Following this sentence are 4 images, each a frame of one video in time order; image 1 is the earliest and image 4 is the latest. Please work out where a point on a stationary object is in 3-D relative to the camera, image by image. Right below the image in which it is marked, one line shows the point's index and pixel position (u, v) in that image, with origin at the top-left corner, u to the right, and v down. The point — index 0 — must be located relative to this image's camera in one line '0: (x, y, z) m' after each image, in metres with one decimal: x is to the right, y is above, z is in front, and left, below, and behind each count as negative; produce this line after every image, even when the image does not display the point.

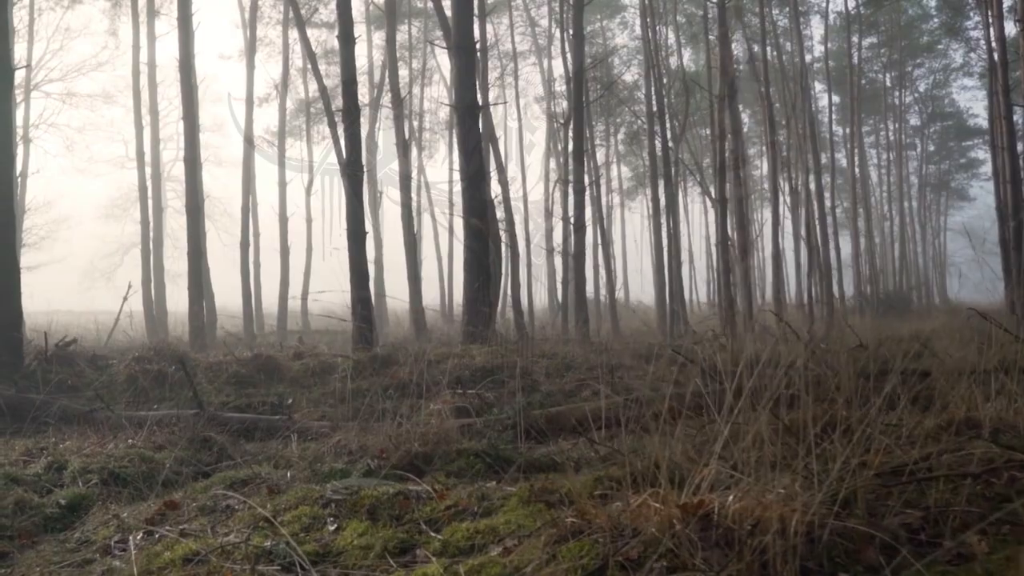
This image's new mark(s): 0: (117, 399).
0: (-3.8, -1.1, +7.7) m
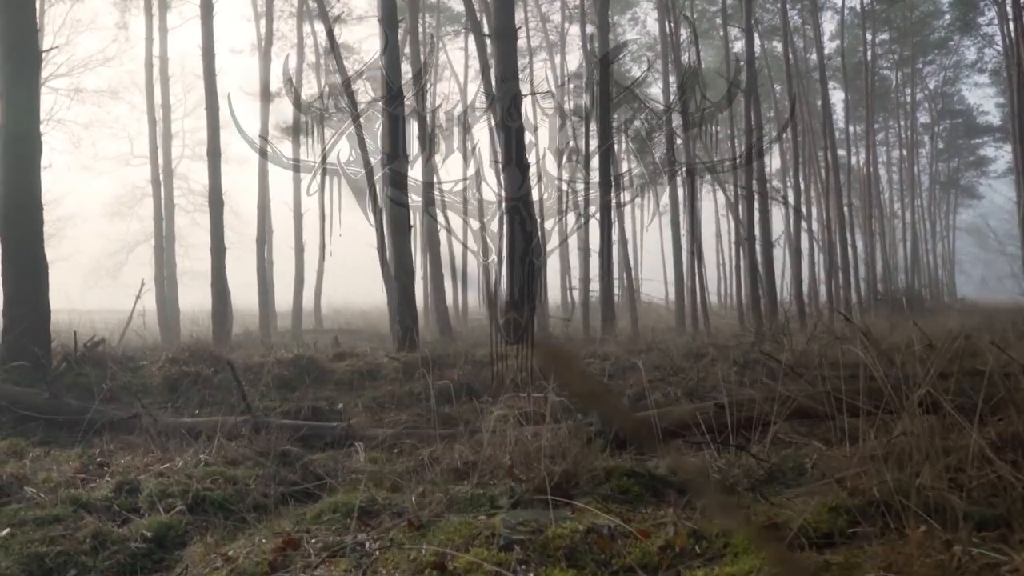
0: (-3.2, -1.0, +7.1) m
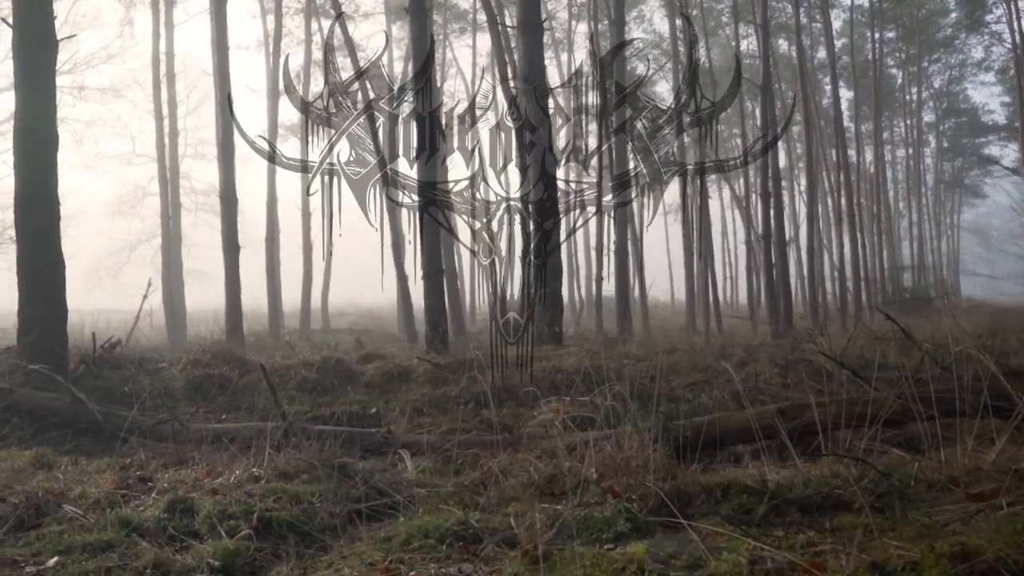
0: (-2.8, -1.0, +6.8) m
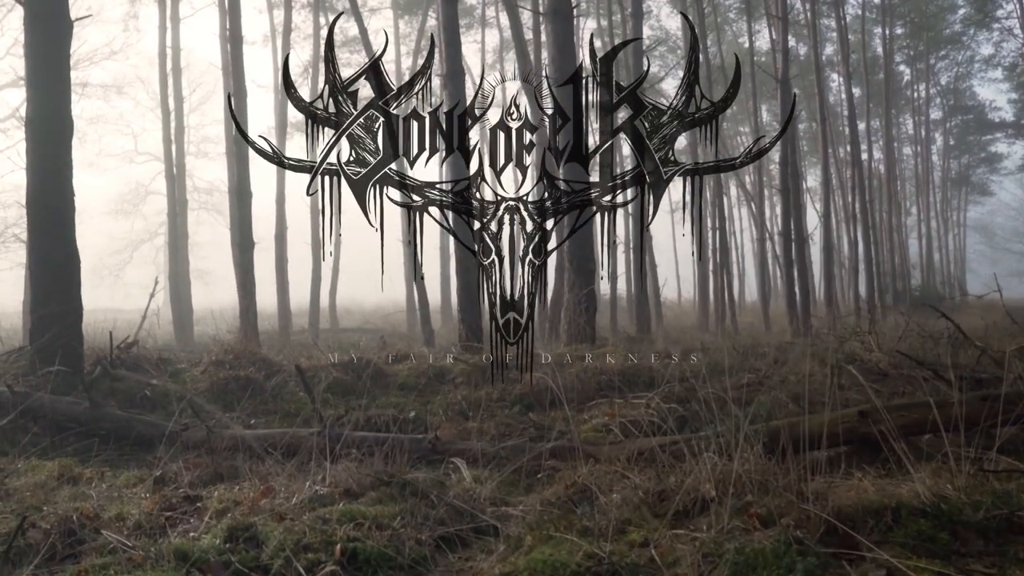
0: (-2.4, -1.0, +6.3) m
